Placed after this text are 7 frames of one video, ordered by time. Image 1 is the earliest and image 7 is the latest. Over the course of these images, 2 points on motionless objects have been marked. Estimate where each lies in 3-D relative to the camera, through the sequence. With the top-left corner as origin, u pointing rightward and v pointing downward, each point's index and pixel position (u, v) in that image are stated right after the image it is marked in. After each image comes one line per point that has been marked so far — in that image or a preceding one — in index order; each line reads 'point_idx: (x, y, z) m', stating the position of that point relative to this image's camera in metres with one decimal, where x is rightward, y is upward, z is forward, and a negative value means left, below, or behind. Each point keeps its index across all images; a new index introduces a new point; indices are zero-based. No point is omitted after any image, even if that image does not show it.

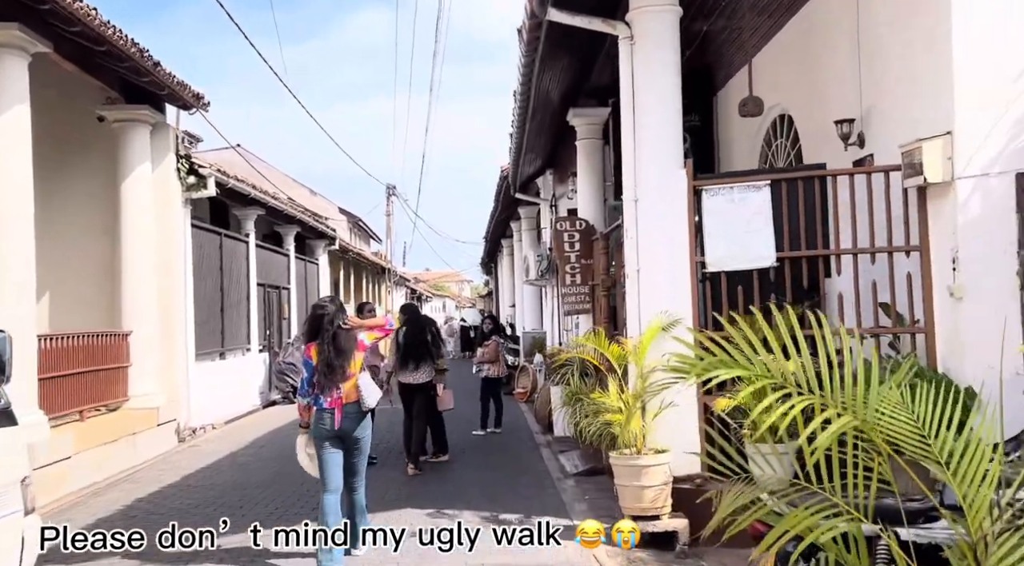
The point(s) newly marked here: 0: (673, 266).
0: (+1.2, +0.1, +7.2) m
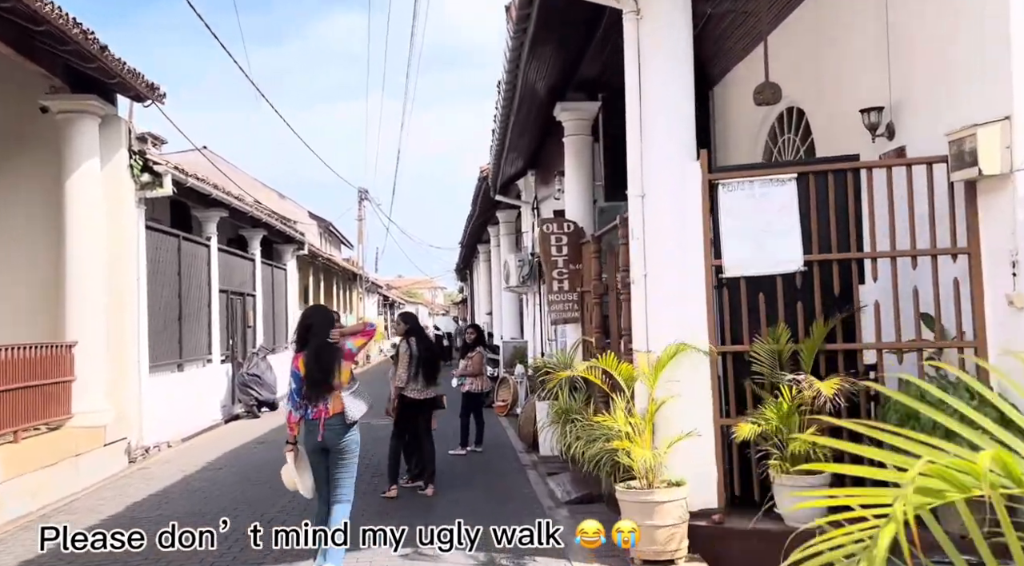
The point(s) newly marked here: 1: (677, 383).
0: (+1.1, +0.1, +6.3) m
1: (+1.1, -0.6, +6.2) m
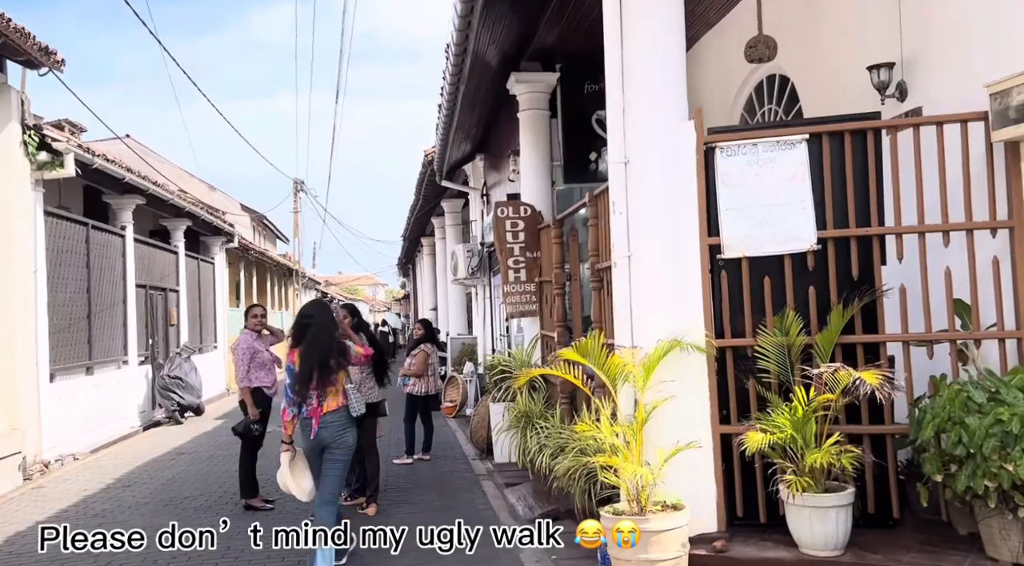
0: (+0.9, +0.2, +5.3) m
1: (+0.9, -0.5, +5.2) m
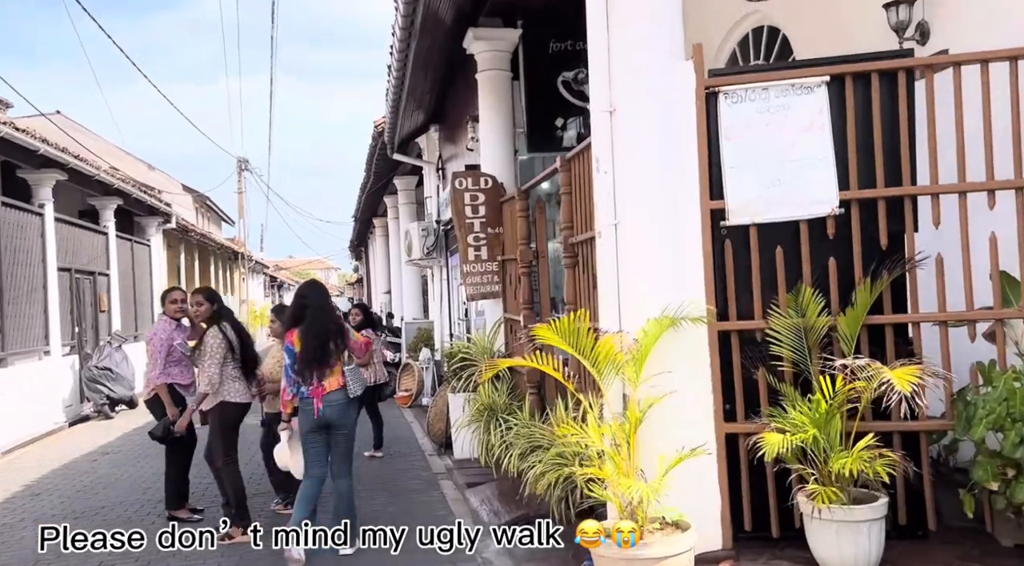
0: (+0.7, +0.3, +4.4) m
1: (+0.7, -0.4, +4.4) m
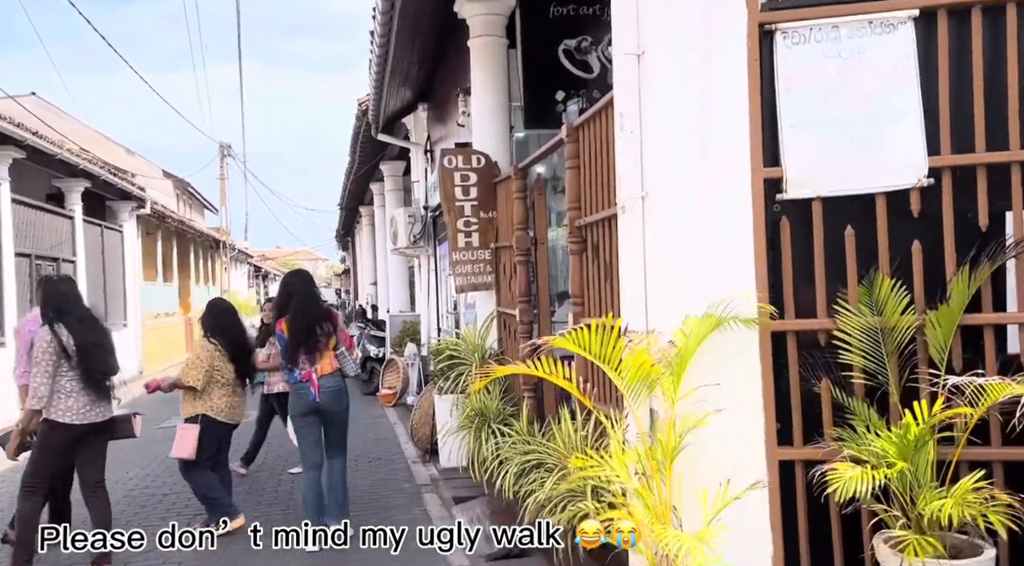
0: (+0.7, +0.3, +3.5) m
1: (+0.7, -0.4, +3.5) m
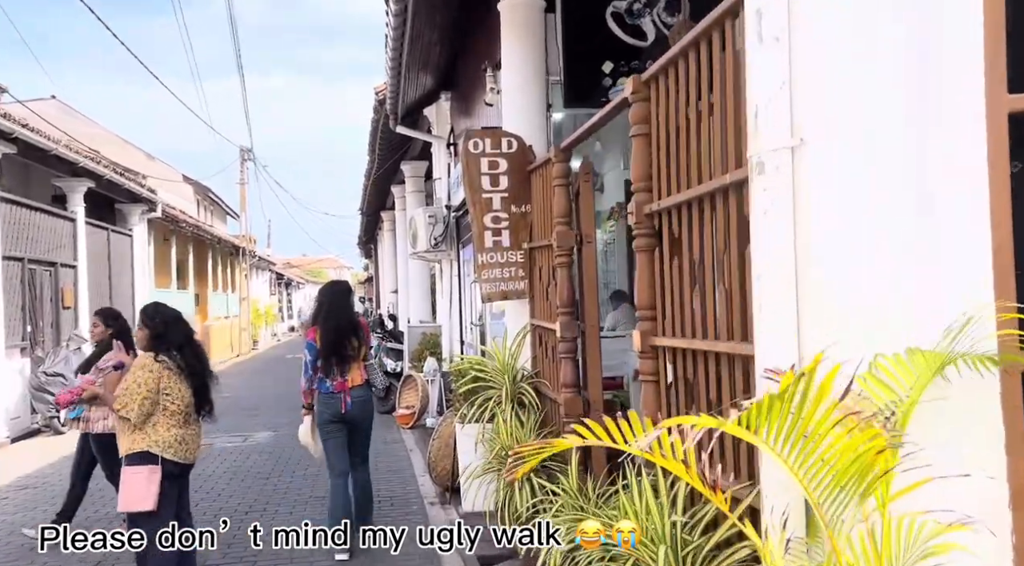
0: (+0.9, +0.3, +2.1) m
1: (+0.8, -0.4, +2.0) m
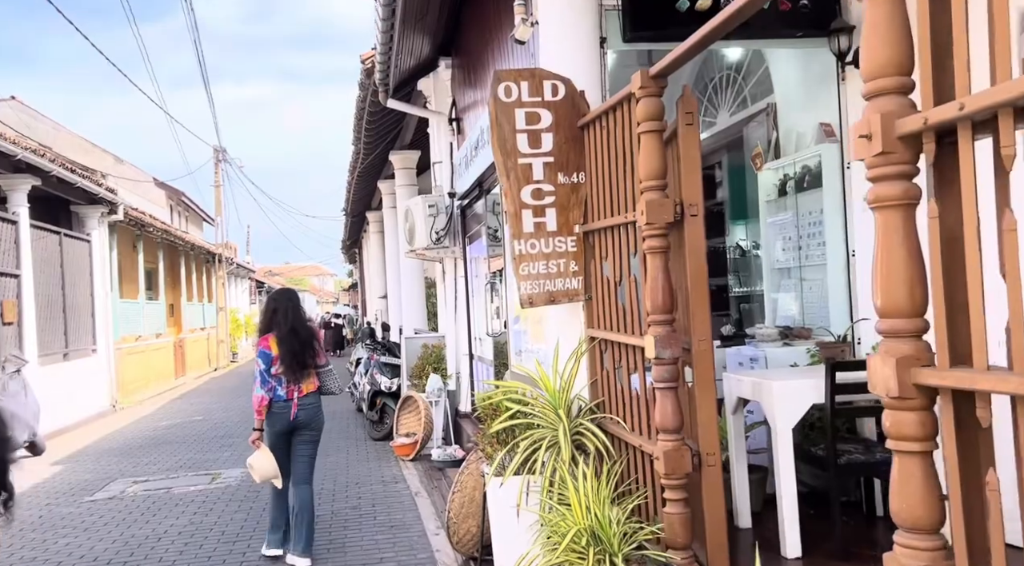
0: (+1.2, +0.4, +0.1) m
1: (+1.2, -0.3, 0.0) m
